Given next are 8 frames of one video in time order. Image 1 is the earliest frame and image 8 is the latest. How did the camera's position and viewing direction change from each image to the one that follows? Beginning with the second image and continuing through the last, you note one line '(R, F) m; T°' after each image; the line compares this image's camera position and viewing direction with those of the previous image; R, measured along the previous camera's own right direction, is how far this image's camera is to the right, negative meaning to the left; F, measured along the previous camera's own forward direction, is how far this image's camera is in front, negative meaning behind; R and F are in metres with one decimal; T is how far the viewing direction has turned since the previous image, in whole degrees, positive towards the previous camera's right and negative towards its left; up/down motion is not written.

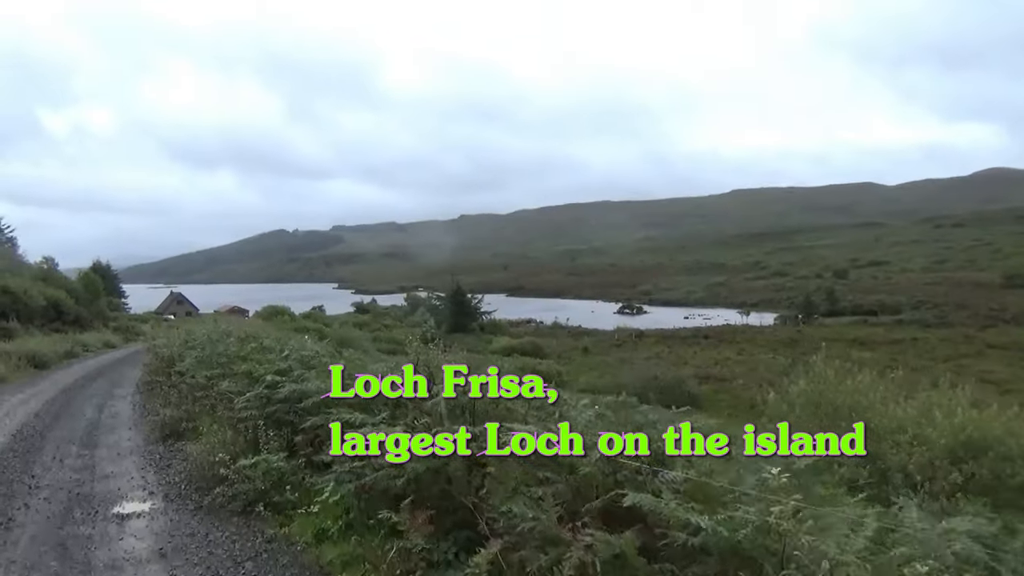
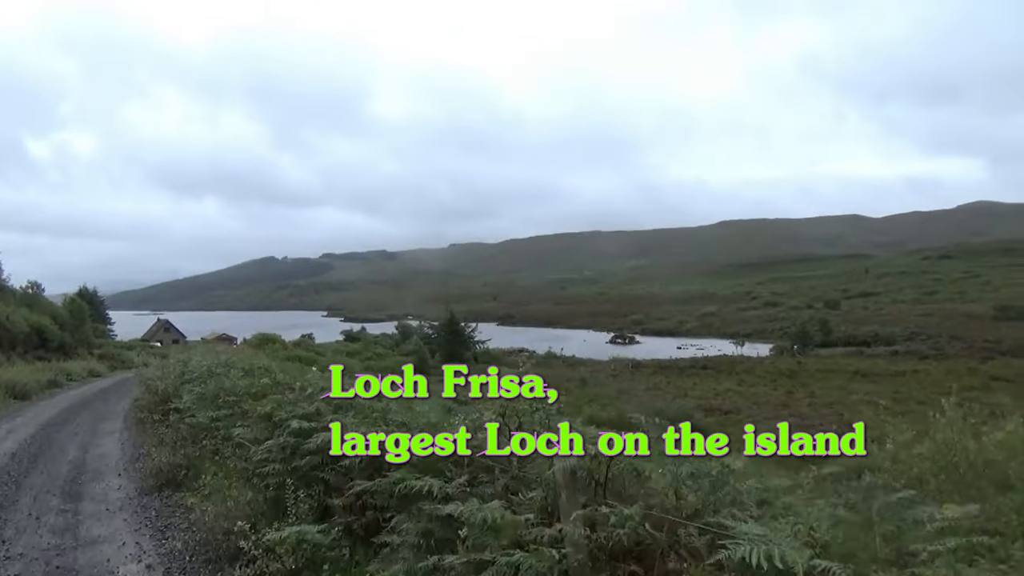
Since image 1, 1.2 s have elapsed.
(-0.8, +1.2) m; +1°
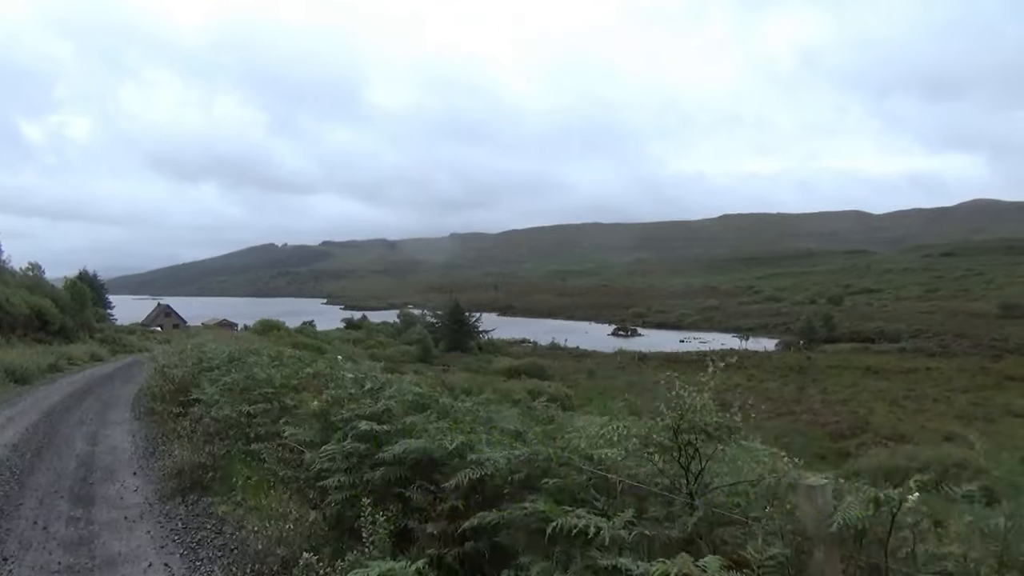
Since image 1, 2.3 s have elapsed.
(-0.9, +1.1) m; 0°
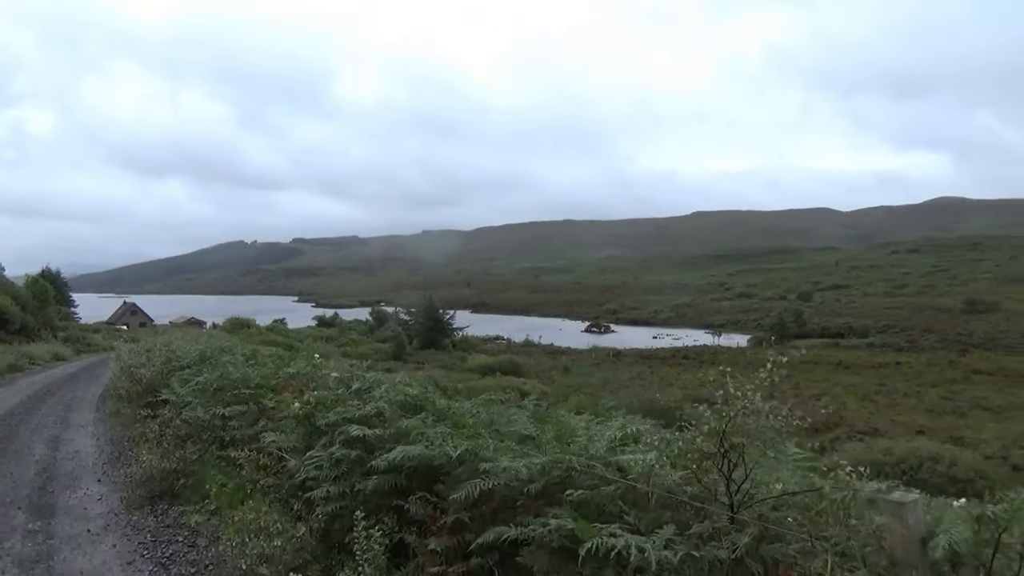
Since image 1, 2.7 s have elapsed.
(-0.2, +0.4) m; +2°
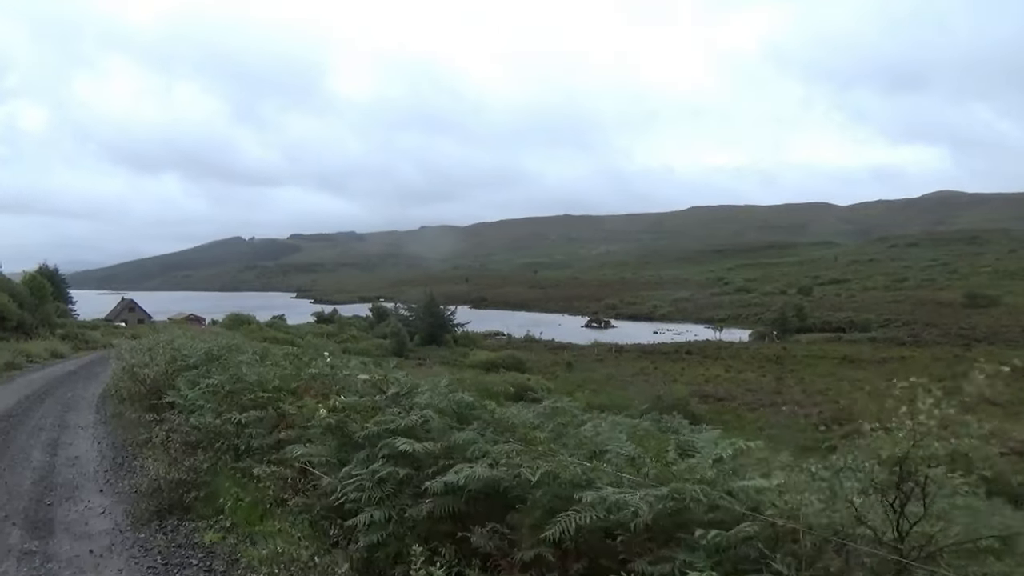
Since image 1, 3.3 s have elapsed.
(-0.4, +0.7) m; 0°
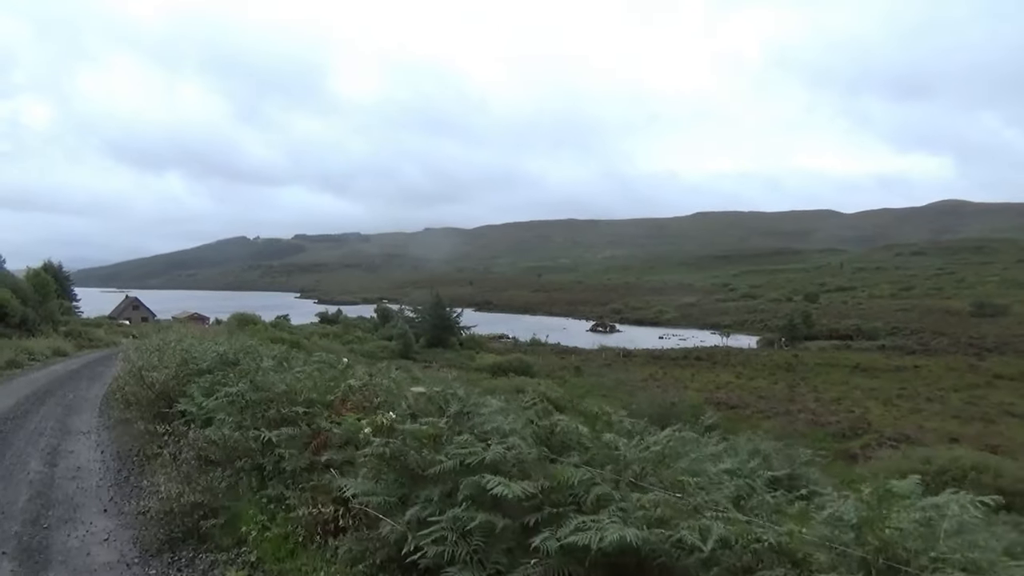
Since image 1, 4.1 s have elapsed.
(-0.6, +0.9) m; 0°
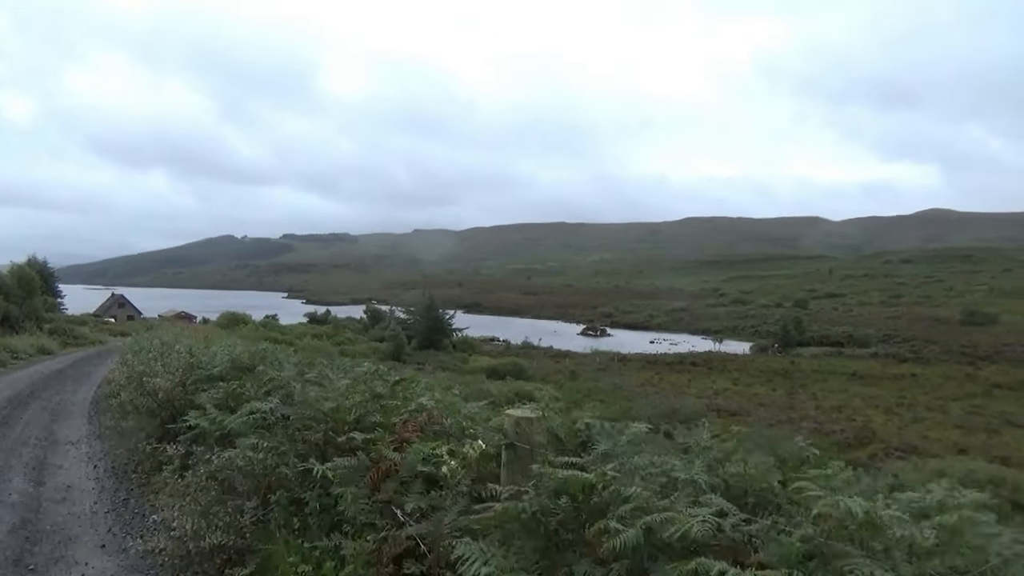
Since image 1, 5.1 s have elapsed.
(-0.8, +1.1) m; +1°
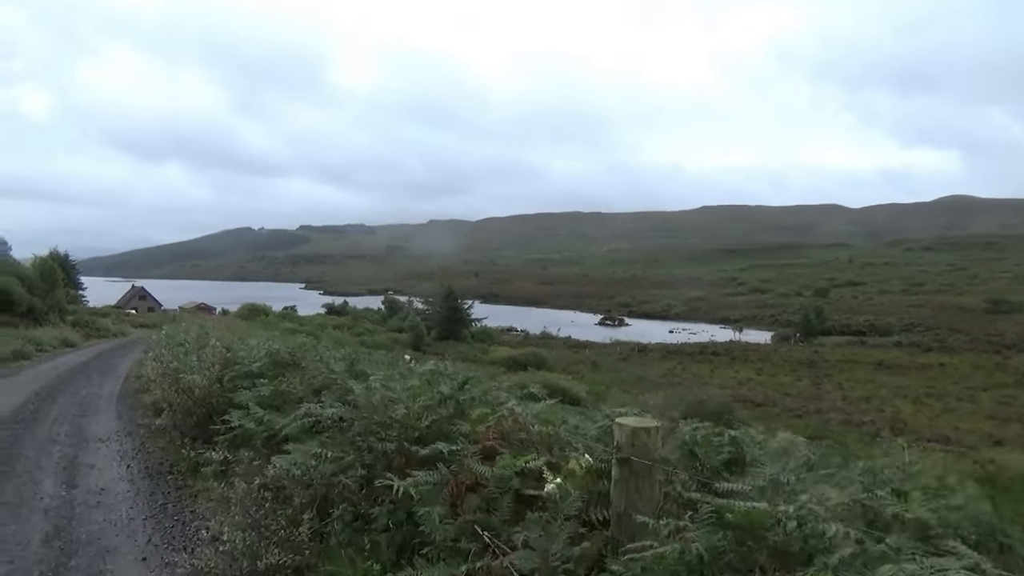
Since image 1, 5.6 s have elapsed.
(-0.5, +0.6) m; -1°
